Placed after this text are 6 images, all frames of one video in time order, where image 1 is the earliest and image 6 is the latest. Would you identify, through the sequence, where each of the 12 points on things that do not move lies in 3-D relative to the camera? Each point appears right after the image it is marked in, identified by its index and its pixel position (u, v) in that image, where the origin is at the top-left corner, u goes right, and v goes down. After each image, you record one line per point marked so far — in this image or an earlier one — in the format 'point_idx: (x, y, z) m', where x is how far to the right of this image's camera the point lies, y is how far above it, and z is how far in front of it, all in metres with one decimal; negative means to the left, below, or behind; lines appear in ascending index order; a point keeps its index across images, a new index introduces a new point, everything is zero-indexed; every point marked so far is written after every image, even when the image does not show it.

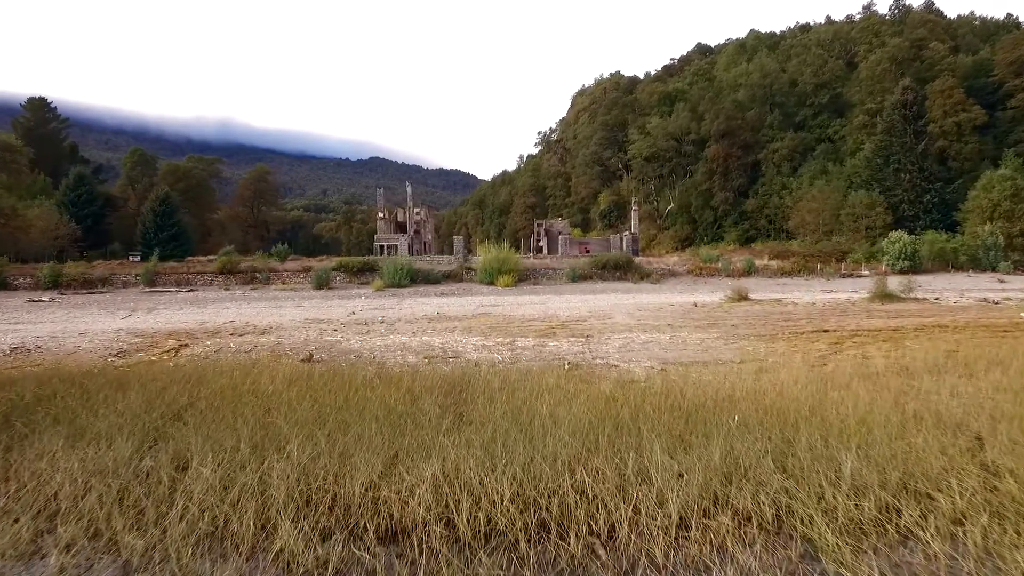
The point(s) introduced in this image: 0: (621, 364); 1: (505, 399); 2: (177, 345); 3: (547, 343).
0: (+1.5, -1.1, +9.6) m
1: (-0.1, -1.2, +7.0) m
2: (-6.0, -1.0, +12.1) m
3: (+0.6, -1.0, +11.6) m
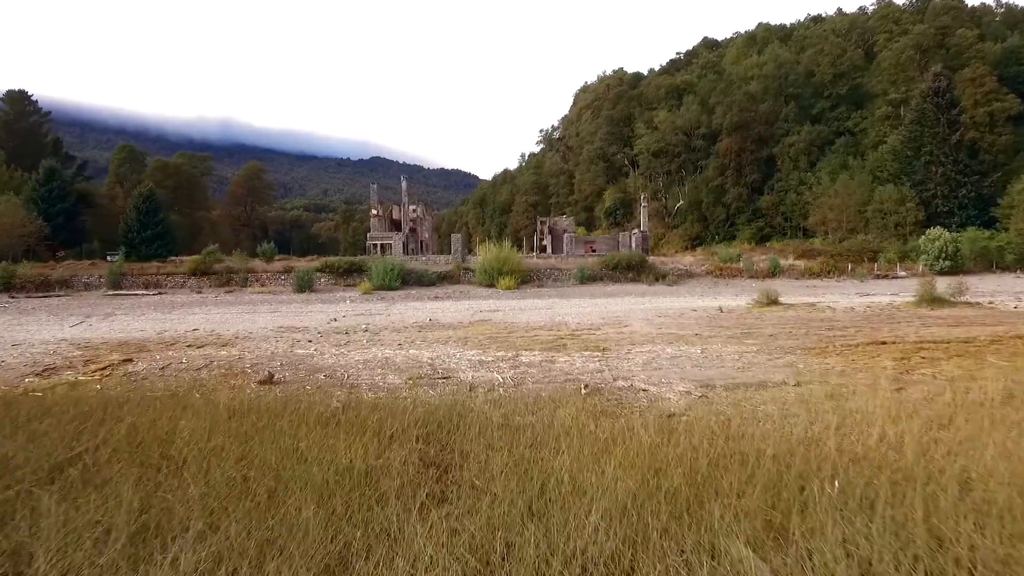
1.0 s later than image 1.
0: (+1.6, -1.2, +7.8) m
1: (0.0, -1.2, +5.2) m
2: (-5.9, -1.1, +10.2) m
3: (+0.6, -1.0, +9.8) m
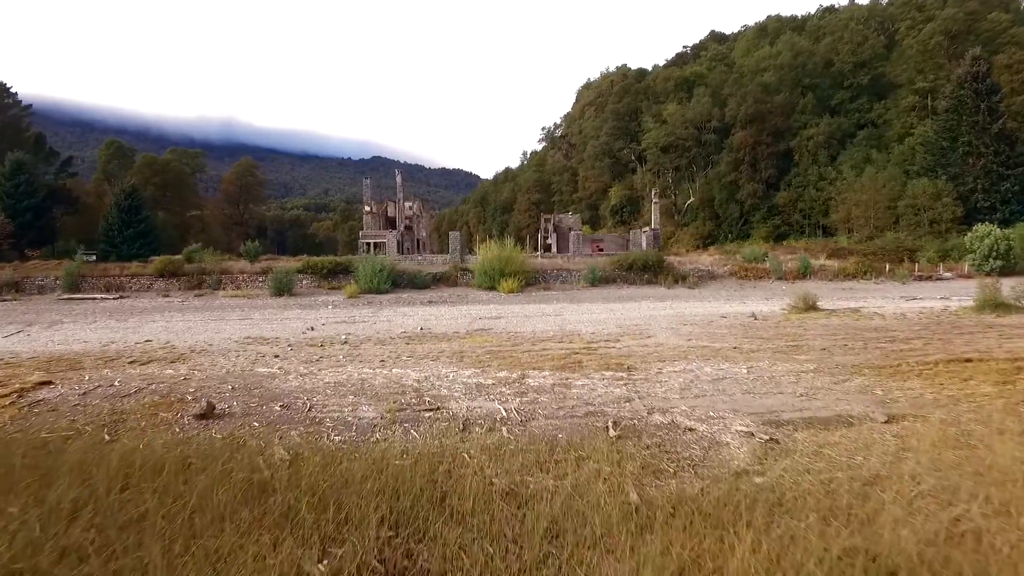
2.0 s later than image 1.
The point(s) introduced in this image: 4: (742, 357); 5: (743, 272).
0: (+1.6, -1.3, +6.0) m
1: (0.0, -1.3, +3.4) m
2: (-5.9, -1.1, +8.4) m
3: (+0.7, -1.1, +8.0) m
4: (+3.2, -0.9, +9.4) m
5: (+6.2, +0.4, +18.1) m
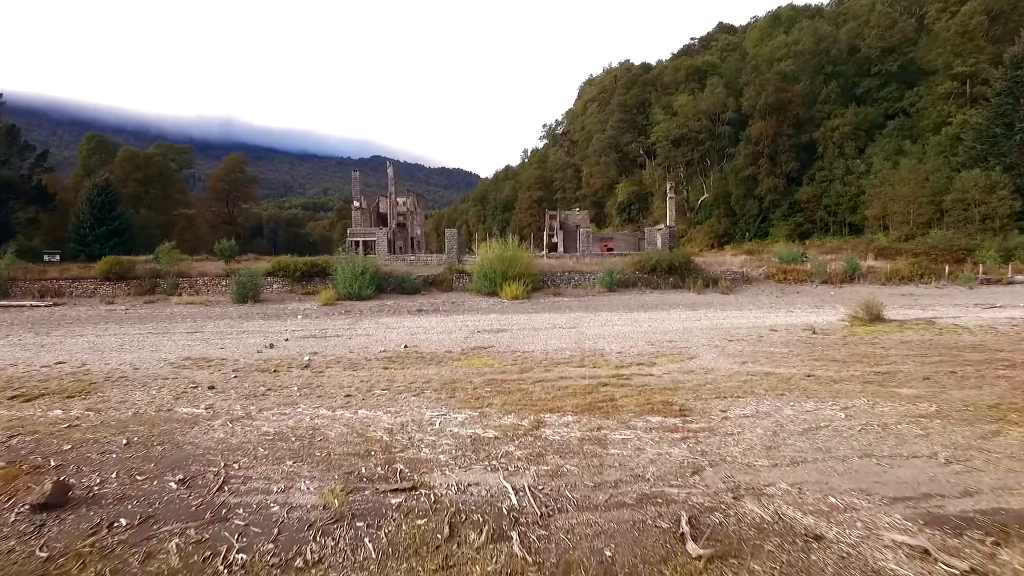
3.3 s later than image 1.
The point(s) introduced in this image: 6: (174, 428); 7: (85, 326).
0: (+1.7, -1.4, +3.7) m
1: (+0.1, -1.4, +1.0) m
2: (-5.8, -1.2, +6.1) m
3: (+0.8, -1.2, +5.6) m
4: (+3.3, -1.0, +7.0) m
5: (+6.3, +0.3, +15.7) m
6: (-3.0, -1.2, +6.1) m
7: (-7.2, -0.7, +11.4) m
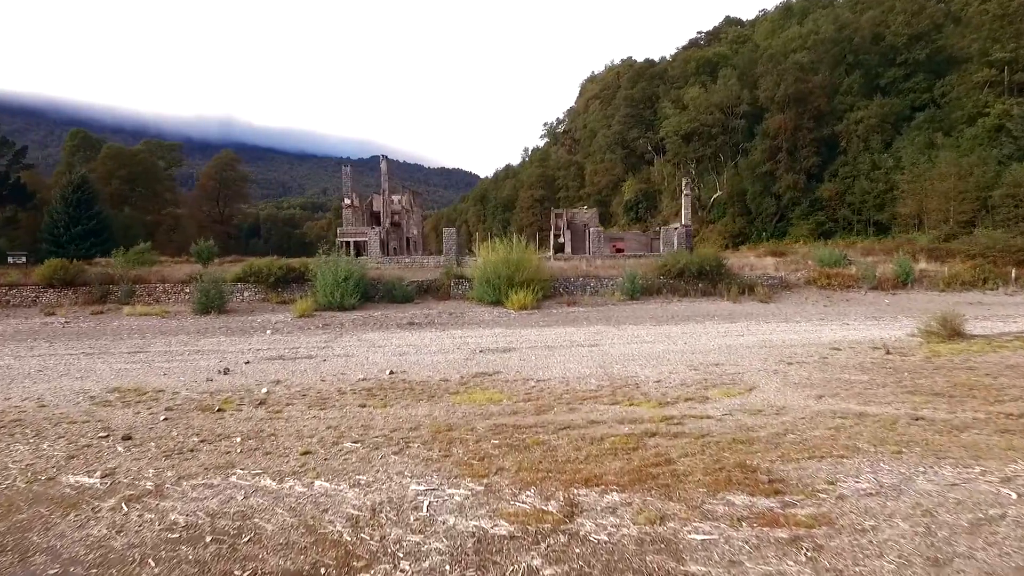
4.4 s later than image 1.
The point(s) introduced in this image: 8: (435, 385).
0: (+1.8, -1.5, +1.8) m
1: (+0.2, -1.6, -0.8) m
2: (-5.7, -1.4, +4.2) m
3: (+0.9, -1.3, +3.8) m
4: (+3.4, -1.2, +5.2) m
5: (+6.4, +0.2, +13.9) m
6: (-2.9, -1.4, +4.2) m
7: (-7.0, -0.8, +9.5) m
8: (-0.9, -1.0, +7.4) m
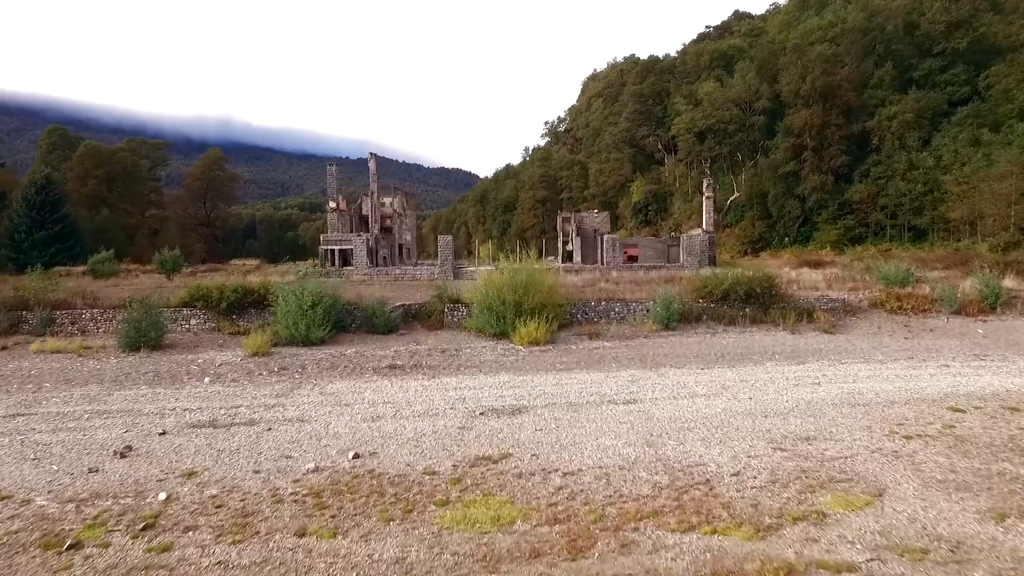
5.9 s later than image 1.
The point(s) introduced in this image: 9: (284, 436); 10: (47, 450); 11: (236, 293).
0: (+2.0, -1.9, -0.6) m
1: (+0.4, -2.0, -3.2) m
2: (-5.6, -1.8, +1.8) m
3: (+1.0, -1.8, +1.4) m
4: (+3.5, -1.6, +2.8) m
5: (+6.5, -0.2, +11.5) m
6: (-2.8, -1.8, +1.8) m
7: (-6.9, -1.2, +7.1) m
8: (-0.8, -1.5, +5.0) m
9: (-2.1, -1.3, +6.2) m
10: (-4.1, -1.4, +6.0) m
11: (-4.8, +0.1, +12.4) m
